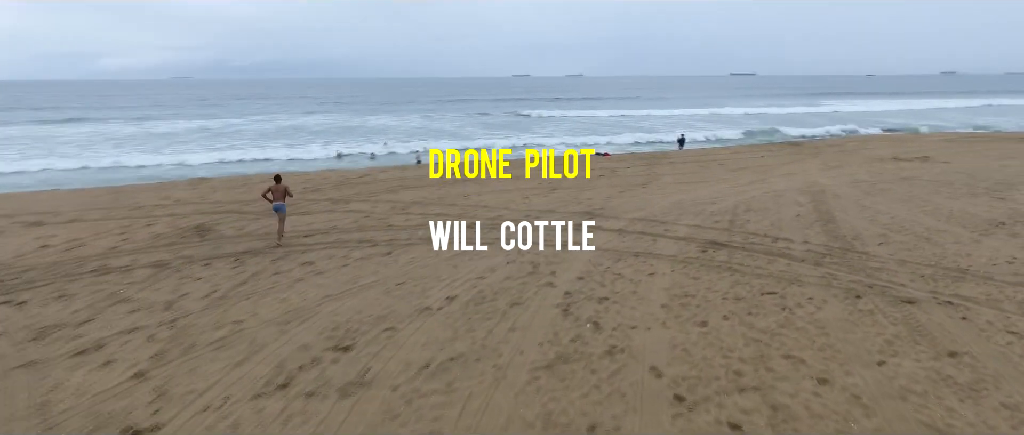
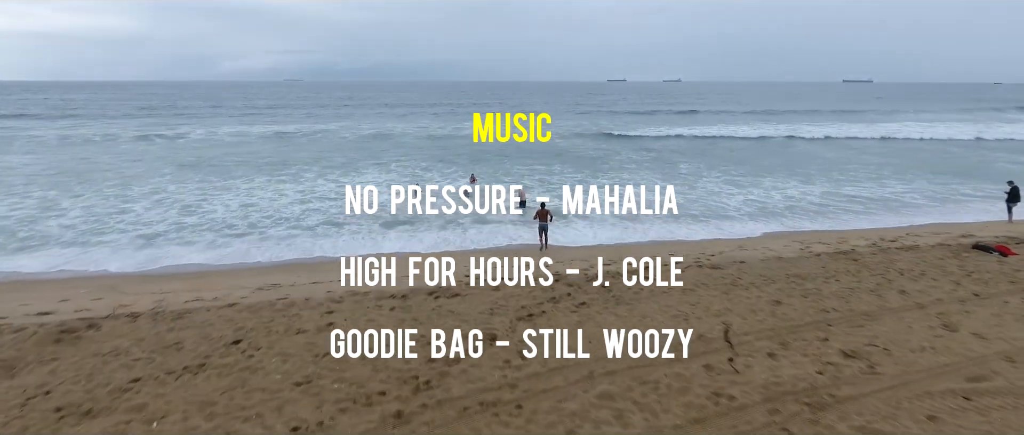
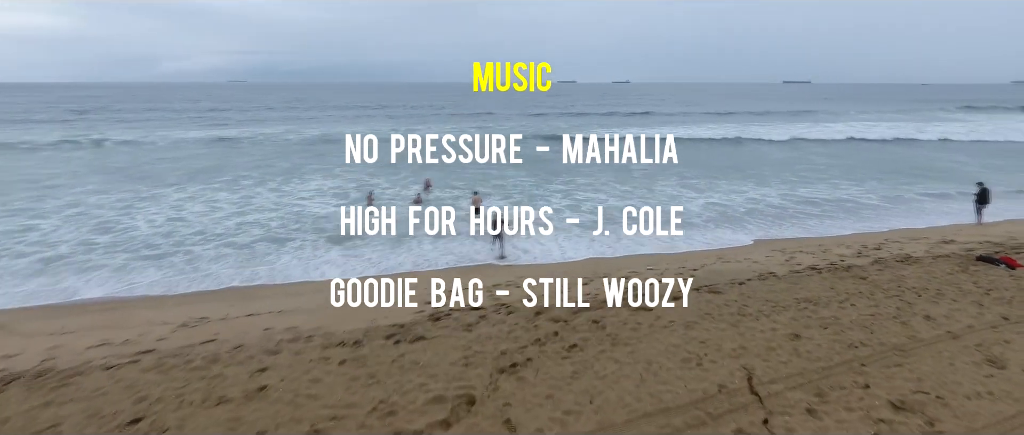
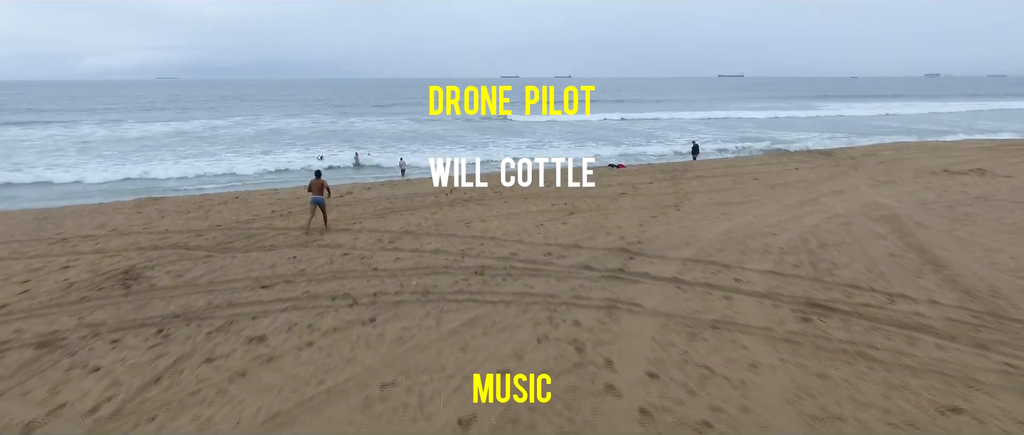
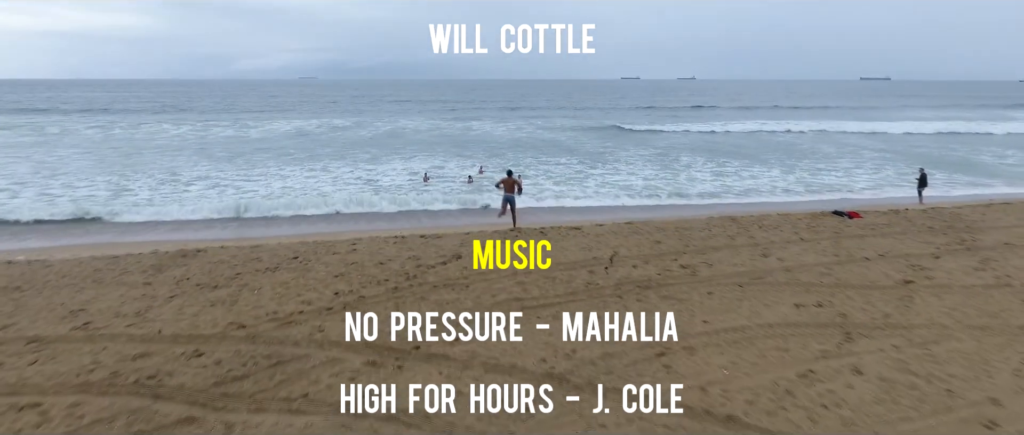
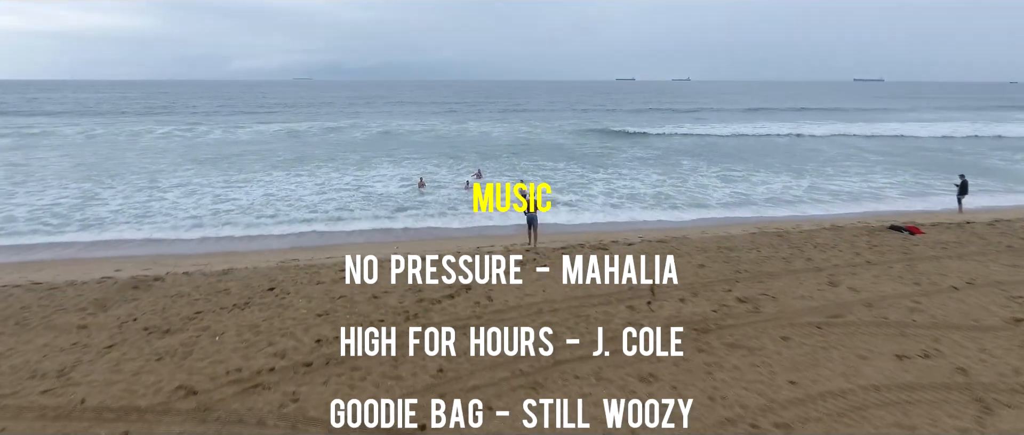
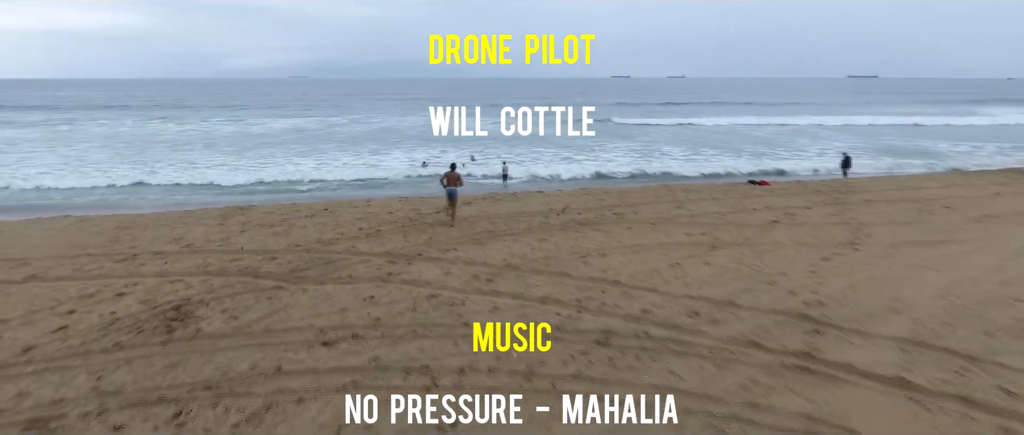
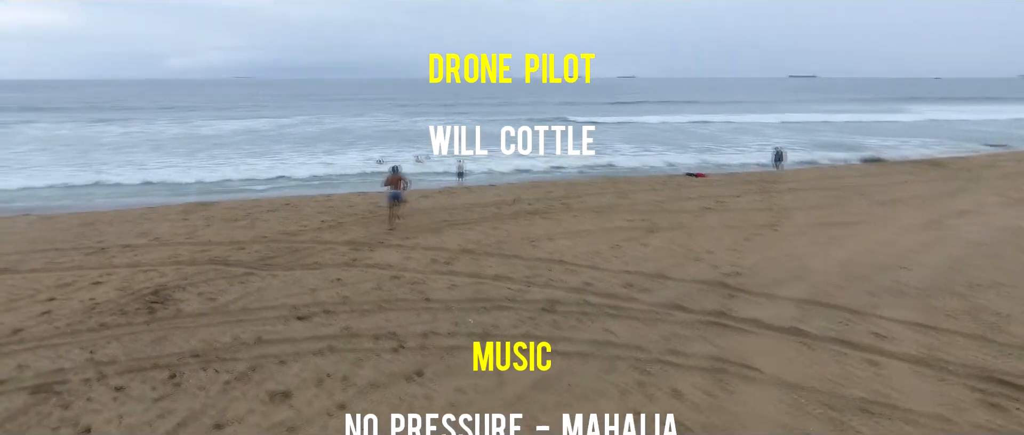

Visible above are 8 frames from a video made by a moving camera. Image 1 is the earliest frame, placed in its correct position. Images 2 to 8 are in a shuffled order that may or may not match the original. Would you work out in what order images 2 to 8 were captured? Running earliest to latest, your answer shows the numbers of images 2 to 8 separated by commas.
4, 8, 7, 5, 6, 2, 3
